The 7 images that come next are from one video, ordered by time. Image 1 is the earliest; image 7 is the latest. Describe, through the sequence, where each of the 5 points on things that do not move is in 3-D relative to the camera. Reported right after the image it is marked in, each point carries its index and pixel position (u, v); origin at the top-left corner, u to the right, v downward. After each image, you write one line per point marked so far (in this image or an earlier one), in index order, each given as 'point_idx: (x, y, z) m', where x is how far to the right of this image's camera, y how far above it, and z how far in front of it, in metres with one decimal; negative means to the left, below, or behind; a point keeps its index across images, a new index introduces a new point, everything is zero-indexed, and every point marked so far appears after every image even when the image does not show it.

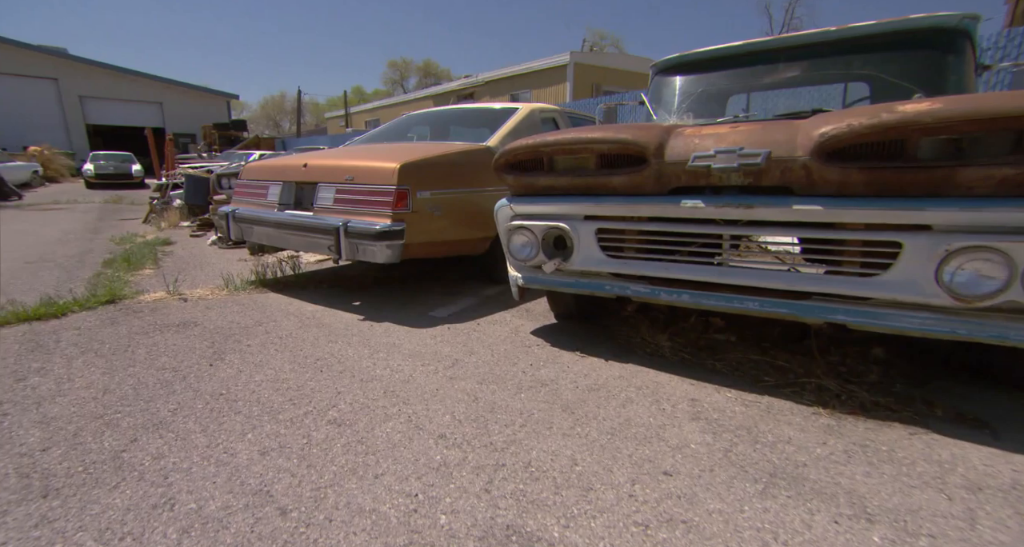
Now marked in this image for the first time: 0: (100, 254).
0: (-4.3, +0.2, +5.3) m
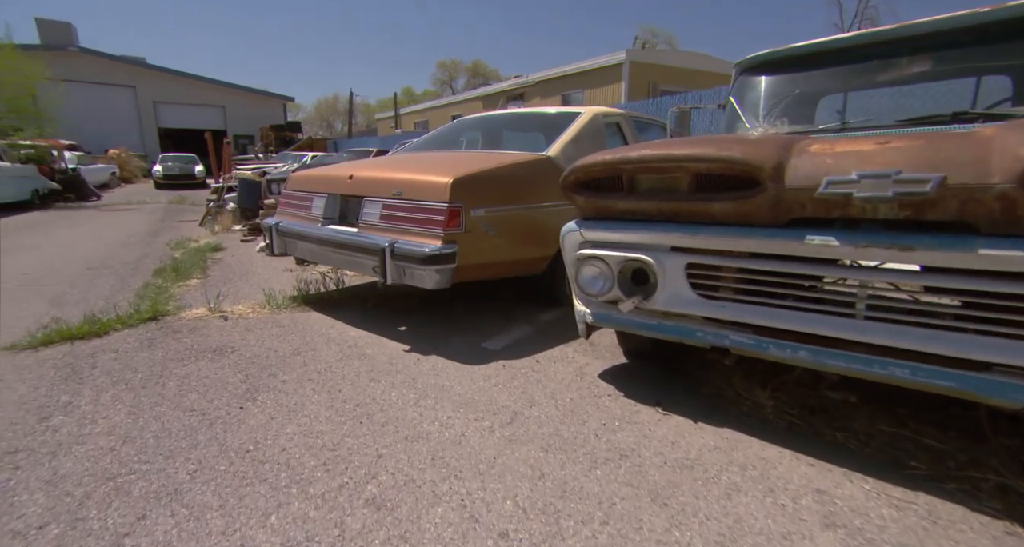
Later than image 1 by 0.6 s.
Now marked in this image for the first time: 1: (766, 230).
0: (-3.8, +0.1, +5.3) m
1: (+0.8, +0.1, +1.6) m
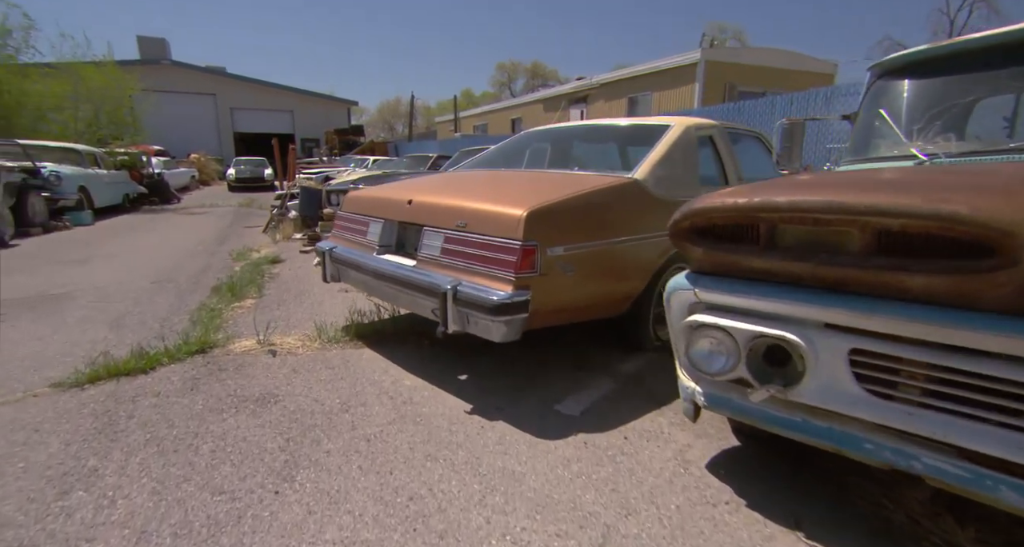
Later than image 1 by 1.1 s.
0: (-3.1, 0.0, +5.3) m
1: (+1.0, -0.1, +1.1) m
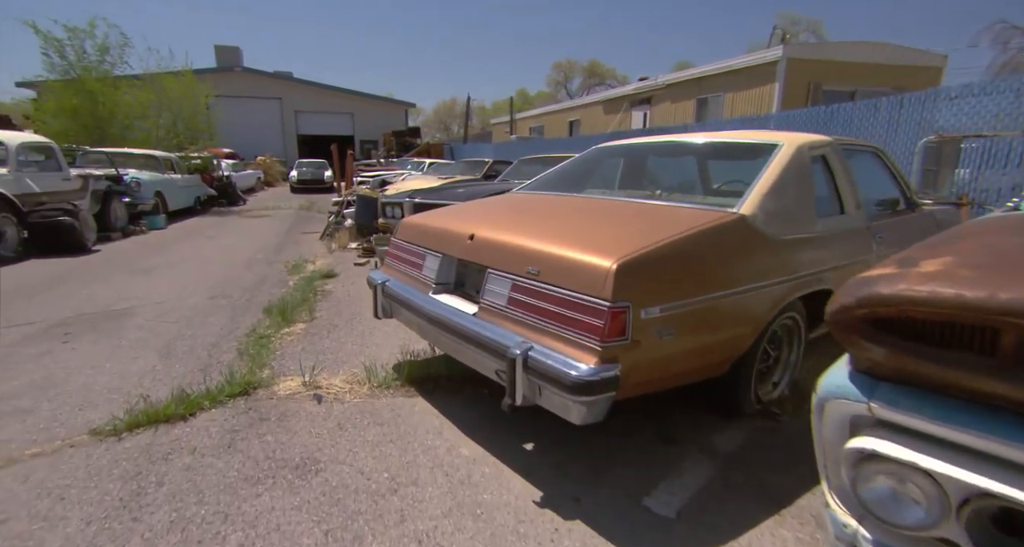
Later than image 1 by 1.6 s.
0: (-2.5, -0.2, +5.2) m
1: (+1.2, -0.4, +0.6) m
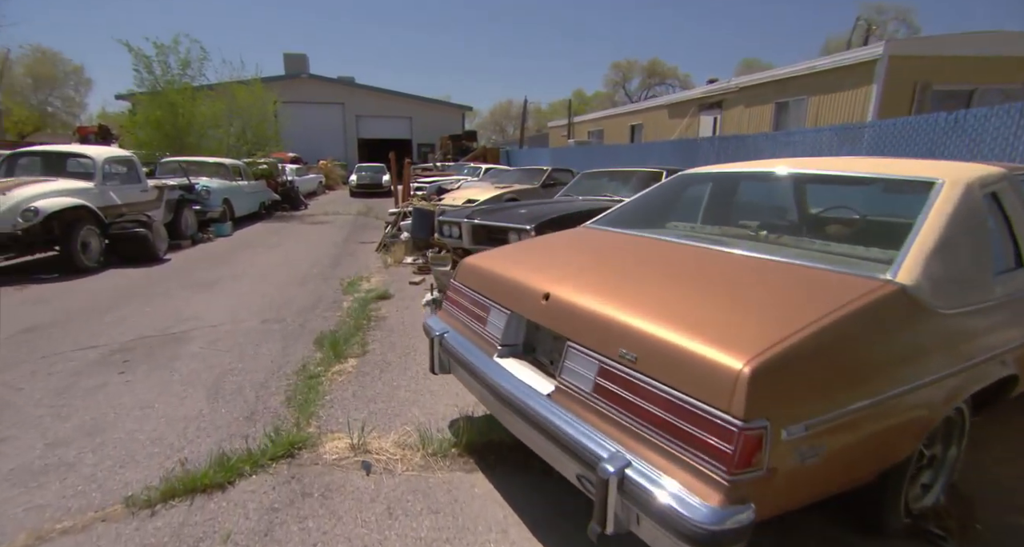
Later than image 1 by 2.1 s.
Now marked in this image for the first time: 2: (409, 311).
0: (-1.9, -0.4, +5.0) m
1: (+1.3, -0.6, +0.1) m
2: (-1.0, -0.4, +5.0) m
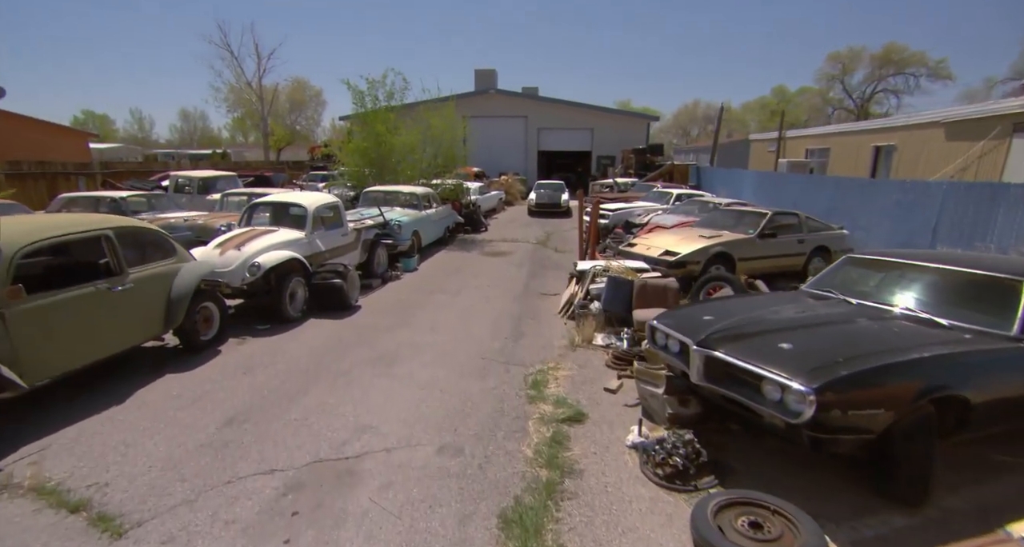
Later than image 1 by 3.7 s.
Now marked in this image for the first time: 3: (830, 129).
0: (0.0, -1.4, +4.1) m
1: (+1.4, -1.8, -1.6) m
2: (+0.8, -1.4, +3.9) m
3: (+9.2, +4.3, +14.7) m
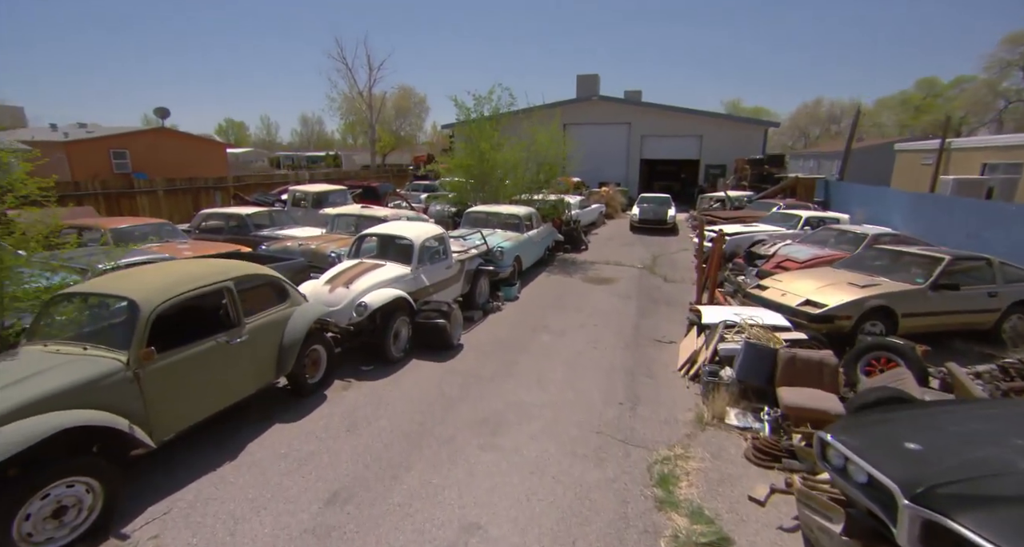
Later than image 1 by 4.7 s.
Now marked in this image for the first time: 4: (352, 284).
0: (+0.9, -2.0, +3.5) m
1: (+1.3, -2.5, -2.4) m
2: (+1.6, -2.1, +3.1) m
3: (+12.0, +3.2, +12.3) m
4: (-2.3, -0.2, +7.3) m
